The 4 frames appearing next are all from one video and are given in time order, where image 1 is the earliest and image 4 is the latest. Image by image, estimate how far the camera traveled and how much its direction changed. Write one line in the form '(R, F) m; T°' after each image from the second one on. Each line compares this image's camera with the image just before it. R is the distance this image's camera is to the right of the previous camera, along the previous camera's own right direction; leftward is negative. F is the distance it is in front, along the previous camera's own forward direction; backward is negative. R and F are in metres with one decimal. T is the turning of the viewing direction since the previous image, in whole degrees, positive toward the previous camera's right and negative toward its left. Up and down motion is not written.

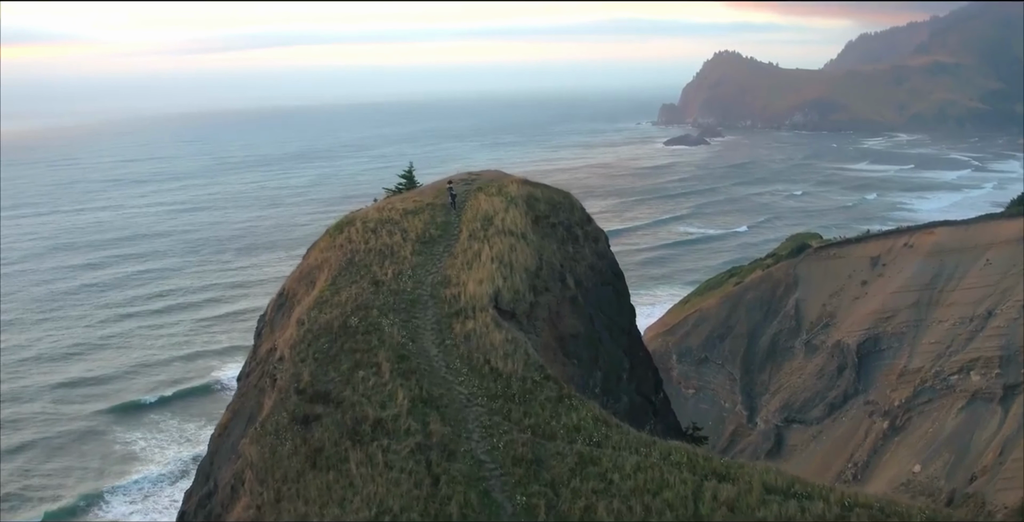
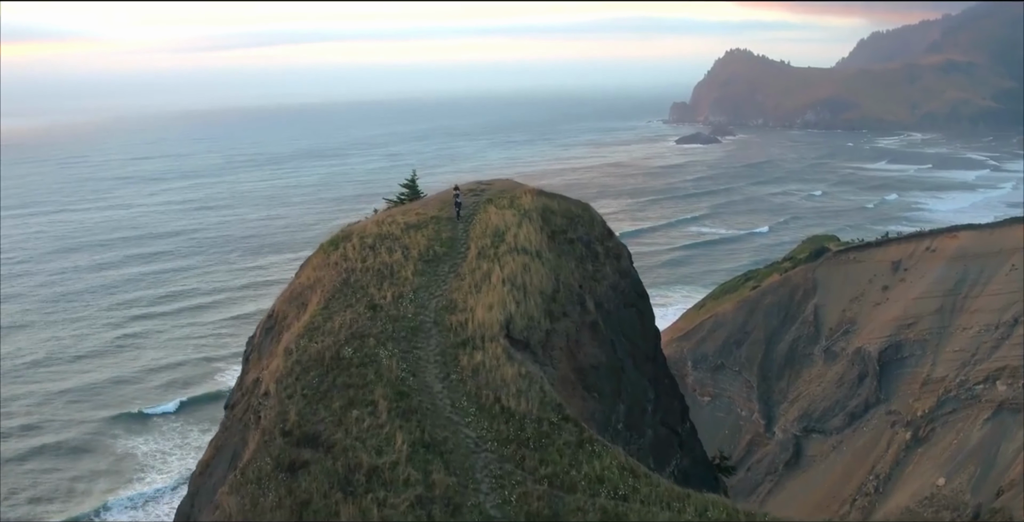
(0.0, +1.0) m; -1°
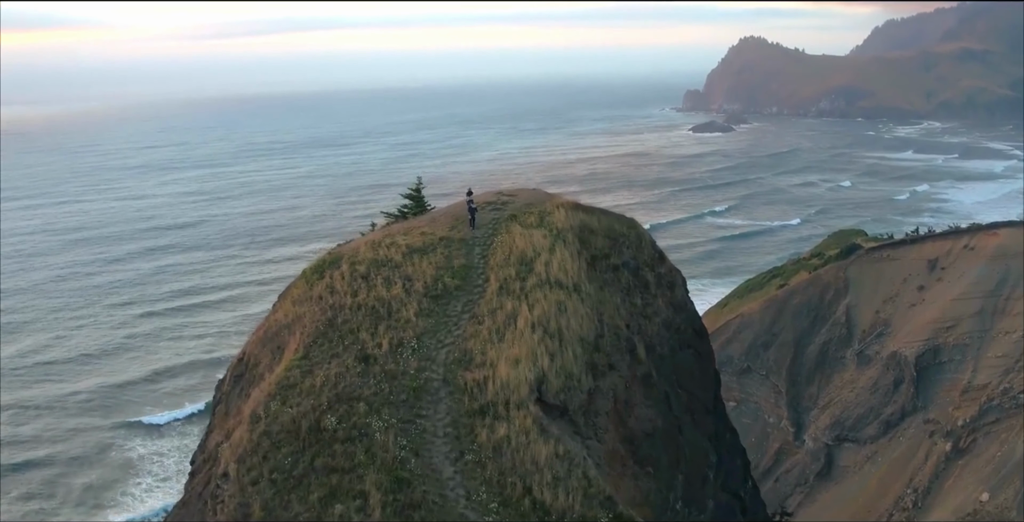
(-0.2, +1.8) m; -1°
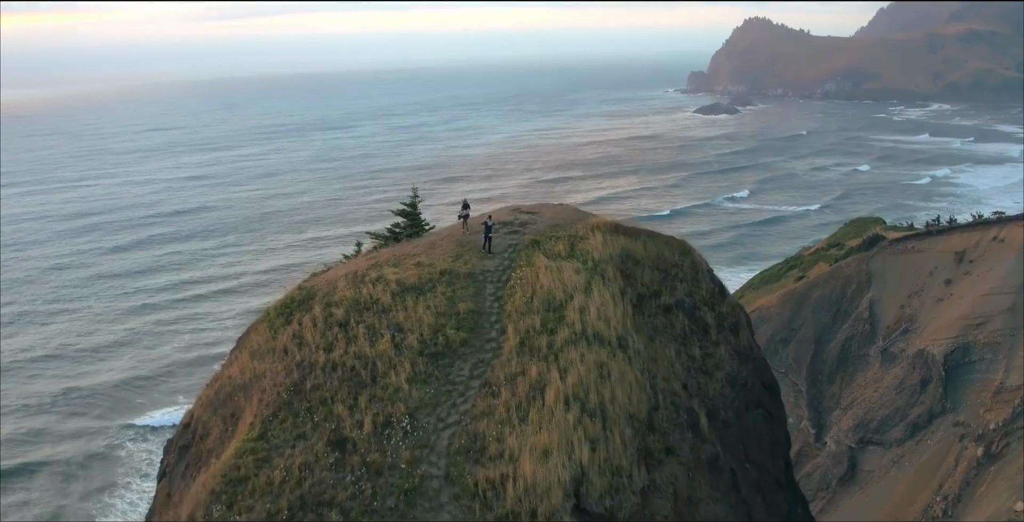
(-0.1, +1.6) m; 0°
